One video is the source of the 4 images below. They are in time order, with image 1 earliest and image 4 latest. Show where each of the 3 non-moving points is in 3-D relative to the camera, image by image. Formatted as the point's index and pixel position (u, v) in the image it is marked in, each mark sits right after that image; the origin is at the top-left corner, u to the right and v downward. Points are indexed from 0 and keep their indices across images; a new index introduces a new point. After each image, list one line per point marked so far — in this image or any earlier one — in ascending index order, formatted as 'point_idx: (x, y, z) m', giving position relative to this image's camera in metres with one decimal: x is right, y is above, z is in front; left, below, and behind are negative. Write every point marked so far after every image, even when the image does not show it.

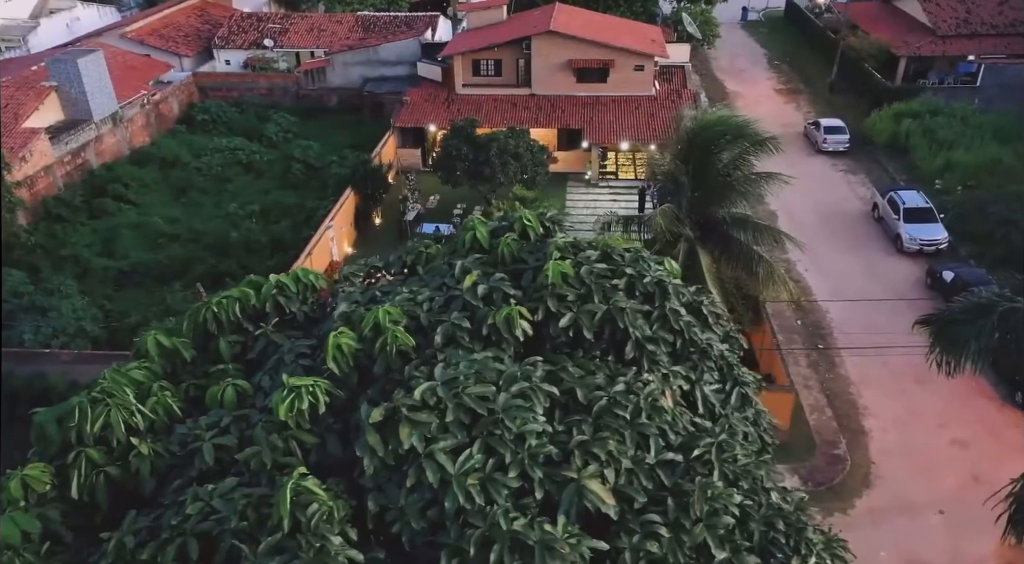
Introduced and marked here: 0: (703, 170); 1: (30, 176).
0: (+3.3, +1.9, +14.7) m
1: (-11.1, +2.4, +19.7) m
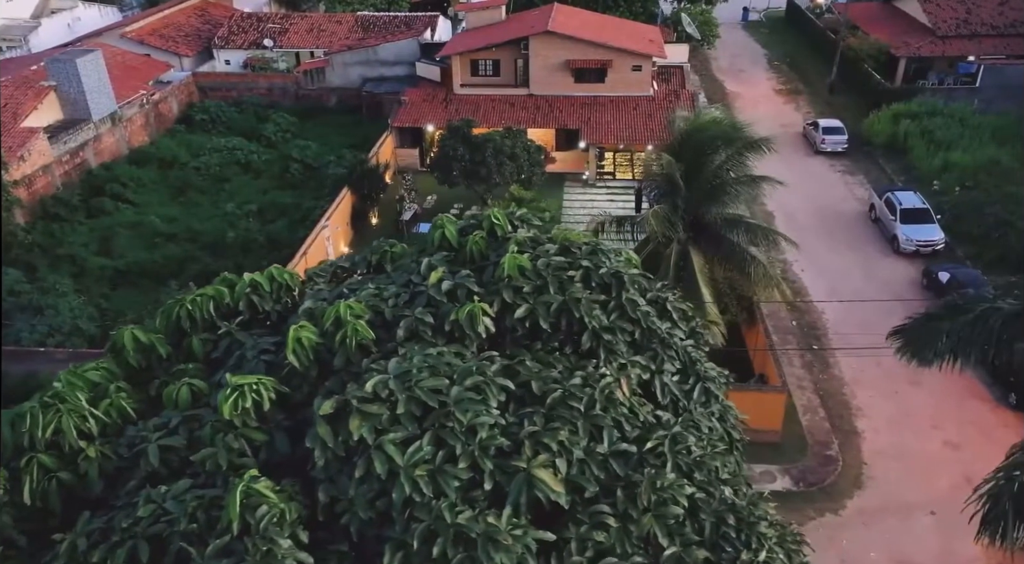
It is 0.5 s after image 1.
0: (+3.2, +1.9, +14.7) m
1: (-11.2, +2.5, +19.8) m
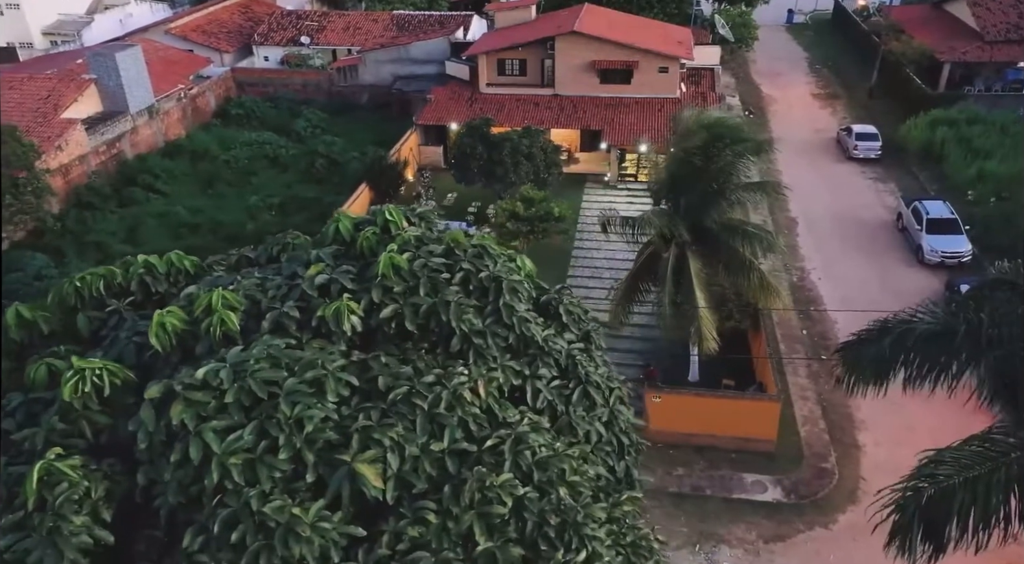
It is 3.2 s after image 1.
0: (+3.2, +1.8, +14.5) m
1: (-10.8, +2.8, +20.6) m
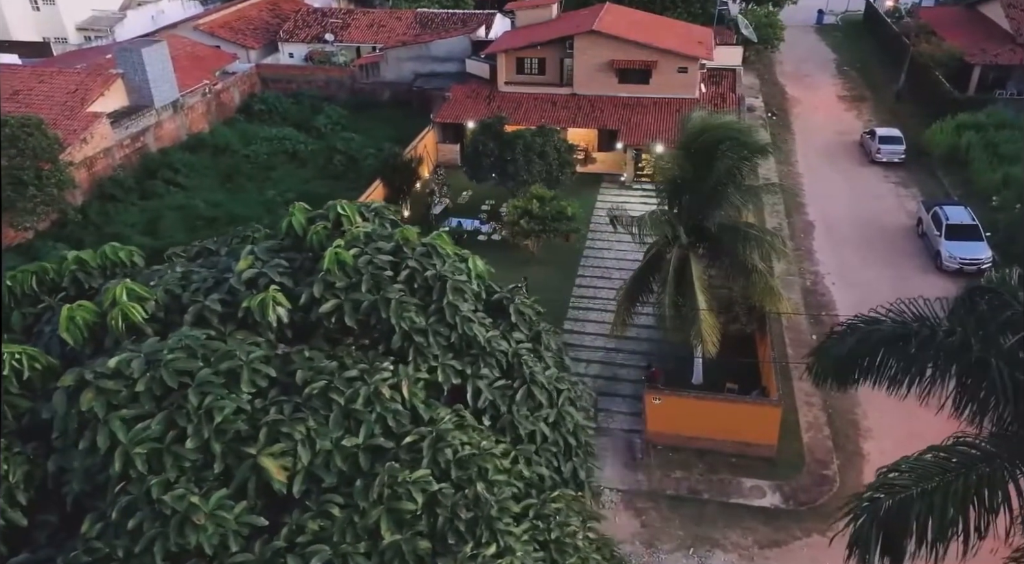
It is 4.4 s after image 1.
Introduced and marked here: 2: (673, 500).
0: (+3.2, +1.8, +14.4) m
1: (-10.5, +3.1, +21.1) m
2: (+2.6, -3.6, +13.9) m
